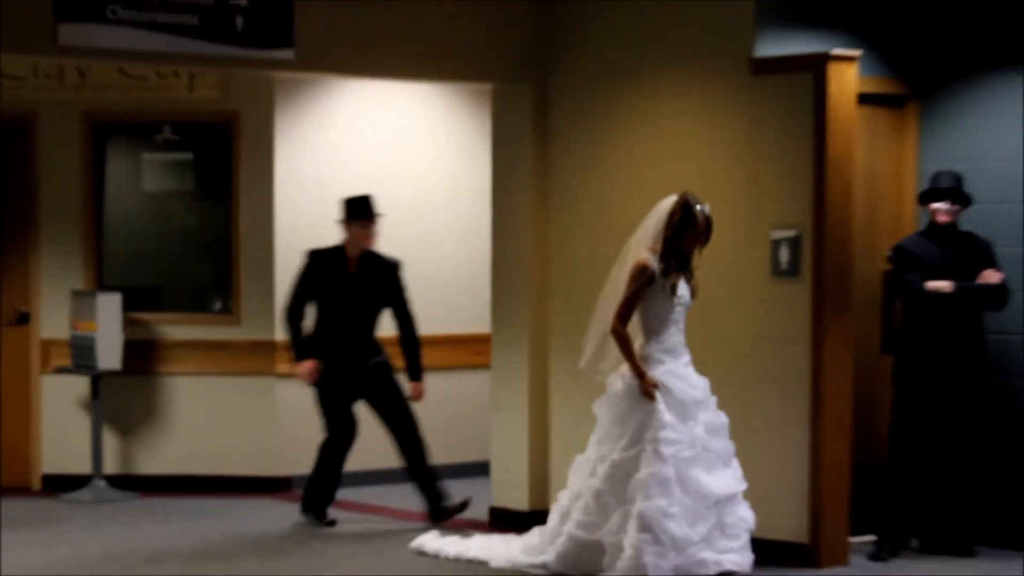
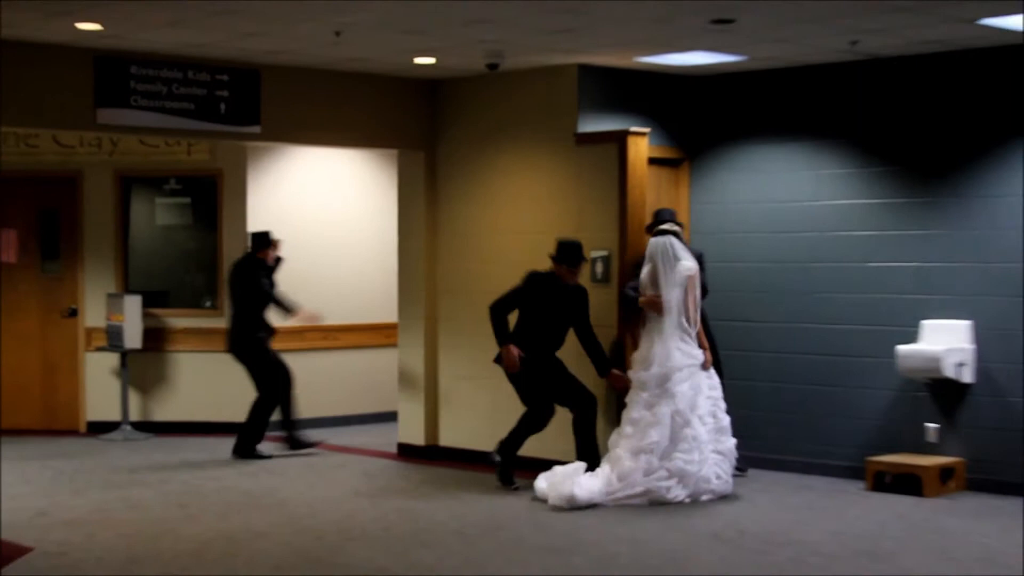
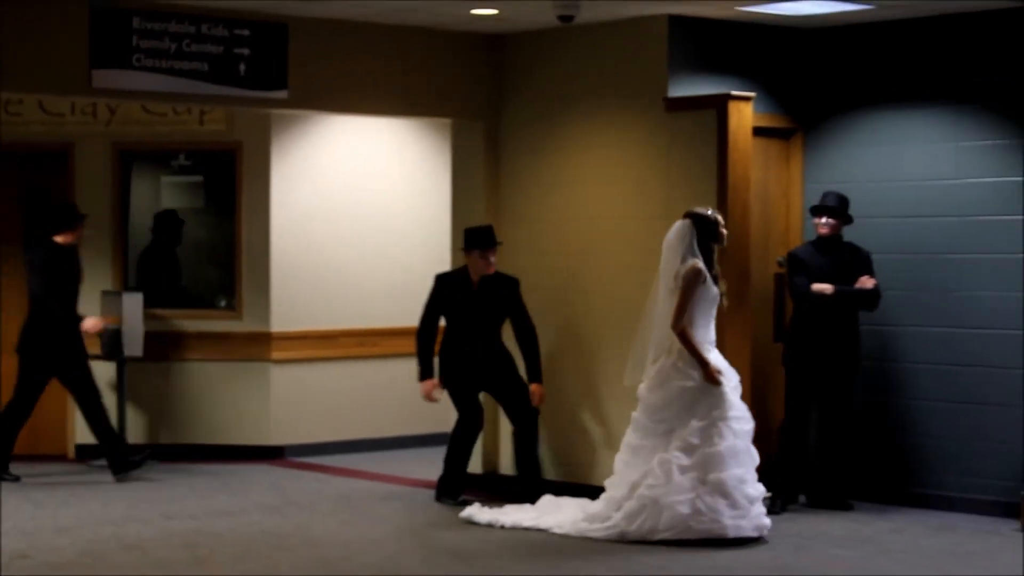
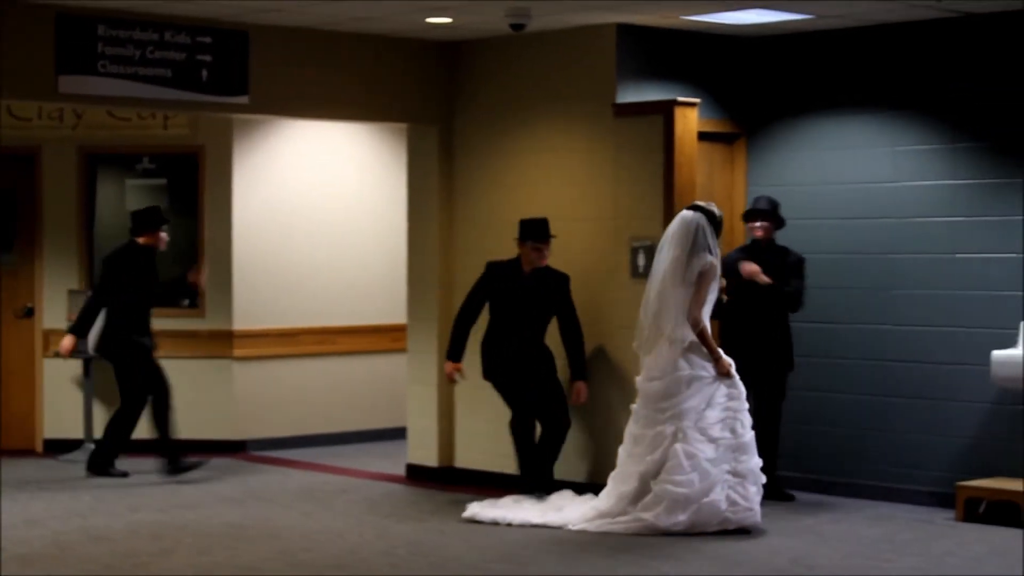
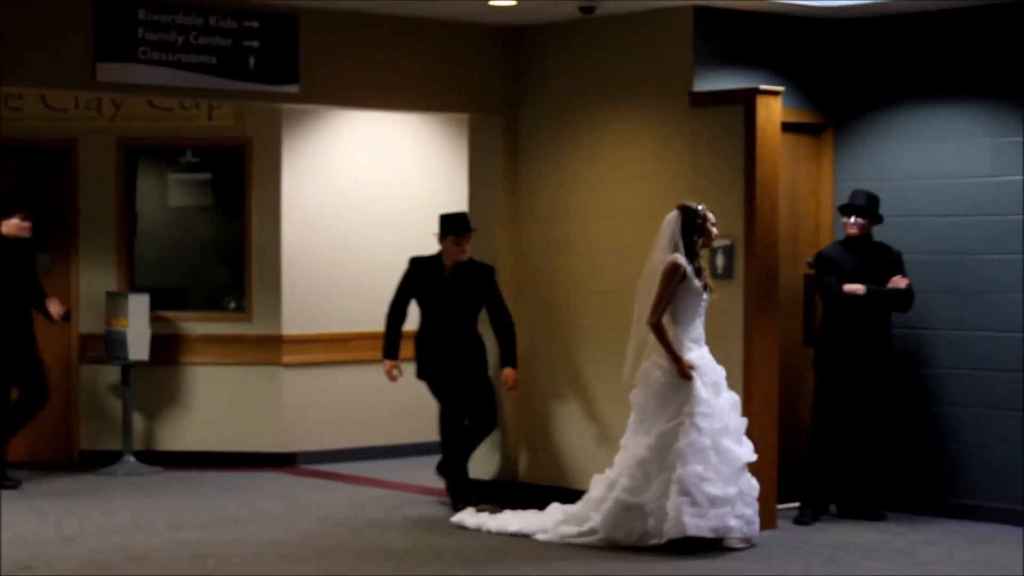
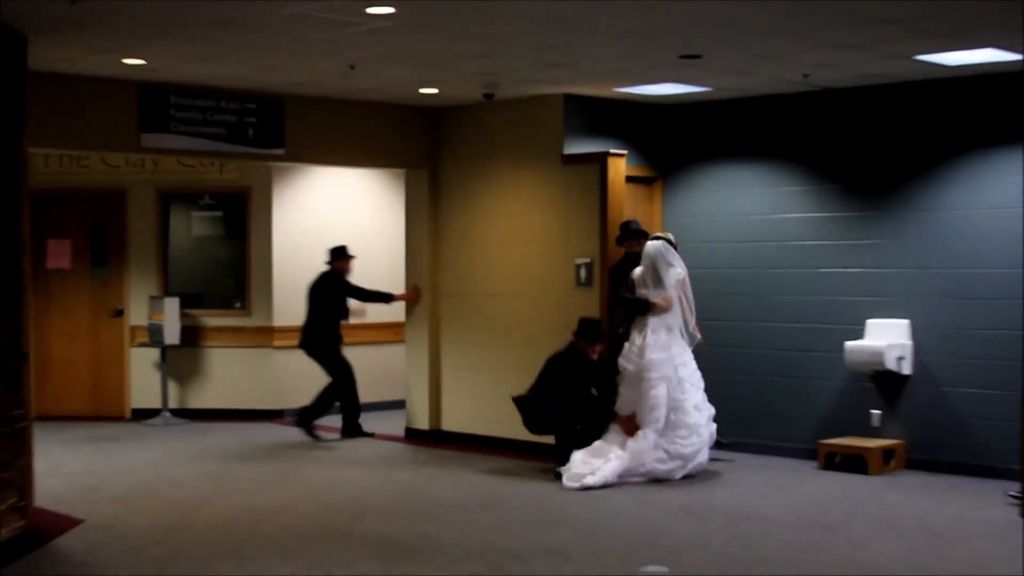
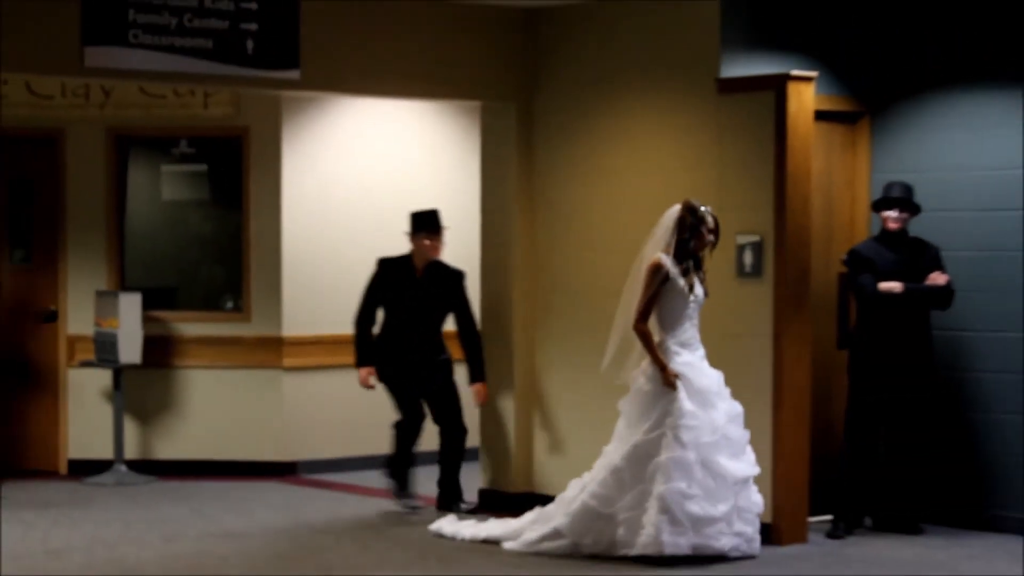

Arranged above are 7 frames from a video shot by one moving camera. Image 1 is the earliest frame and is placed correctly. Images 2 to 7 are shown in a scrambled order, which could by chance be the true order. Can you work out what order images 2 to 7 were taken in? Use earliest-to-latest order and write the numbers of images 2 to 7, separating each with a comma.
7, 5, 3, 4, 2, 6
